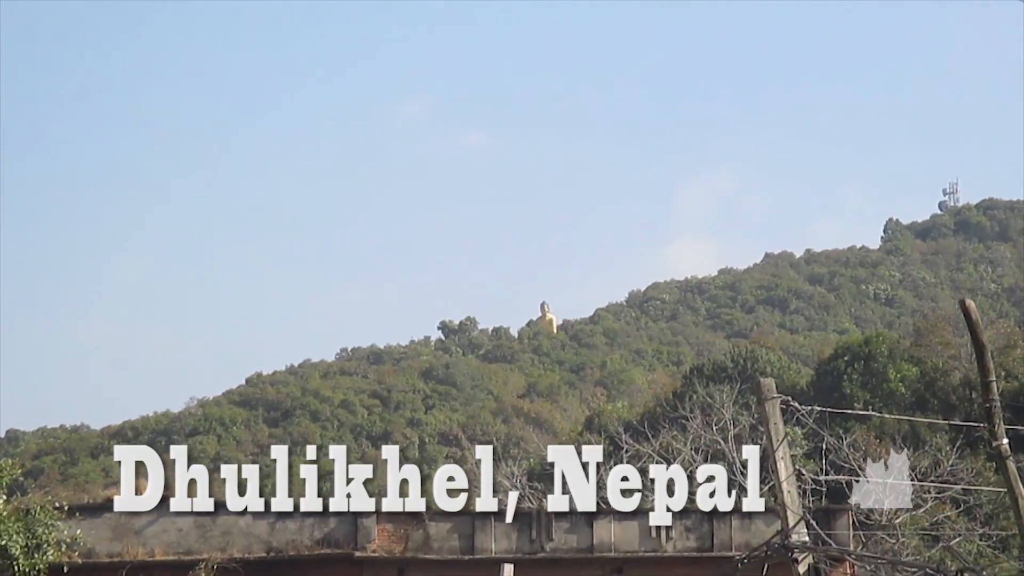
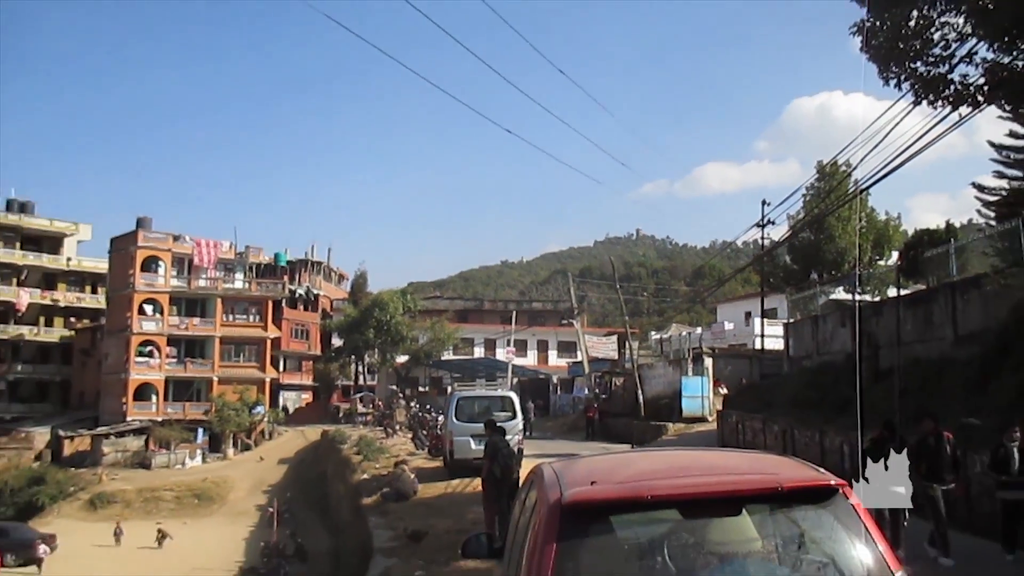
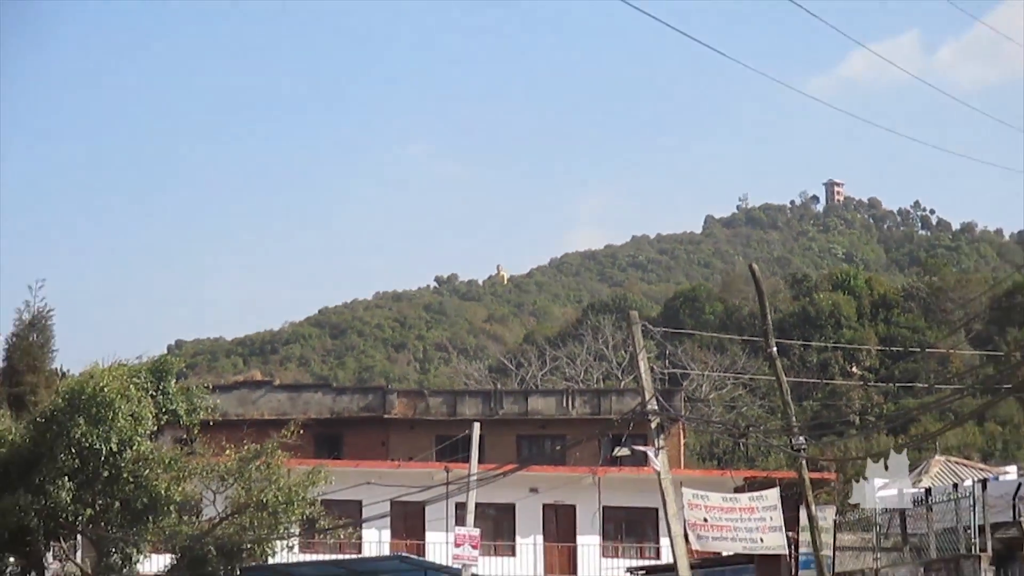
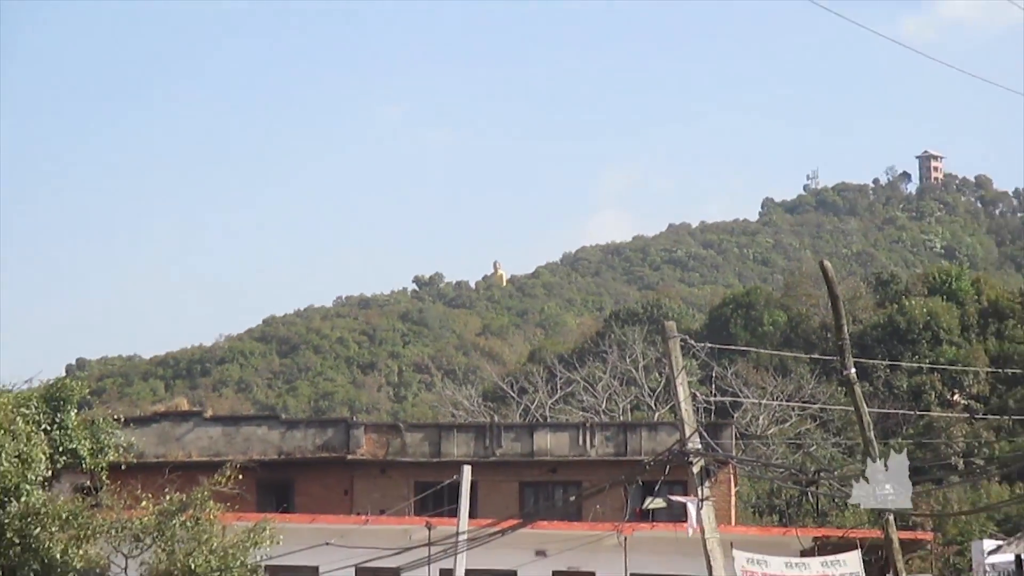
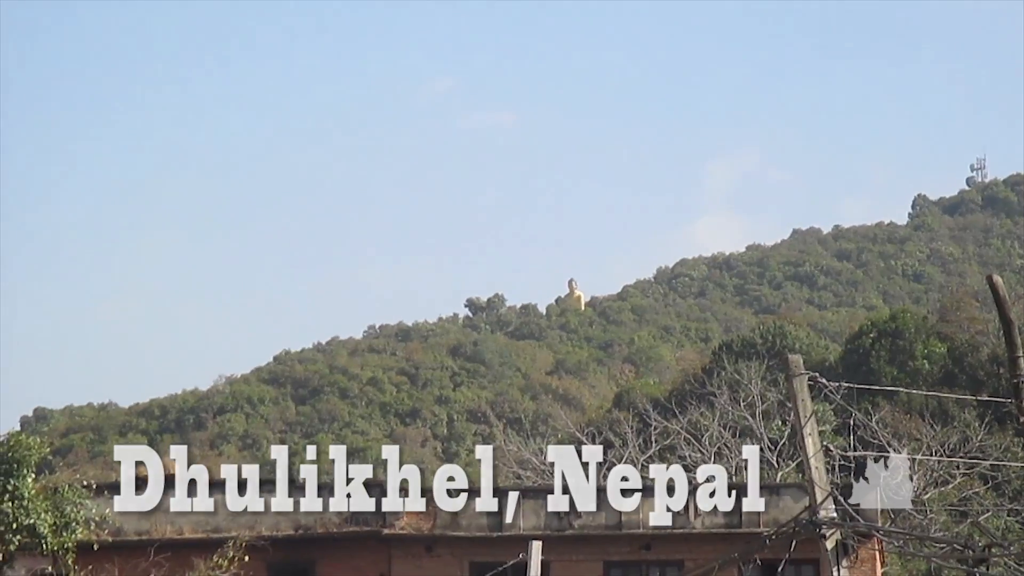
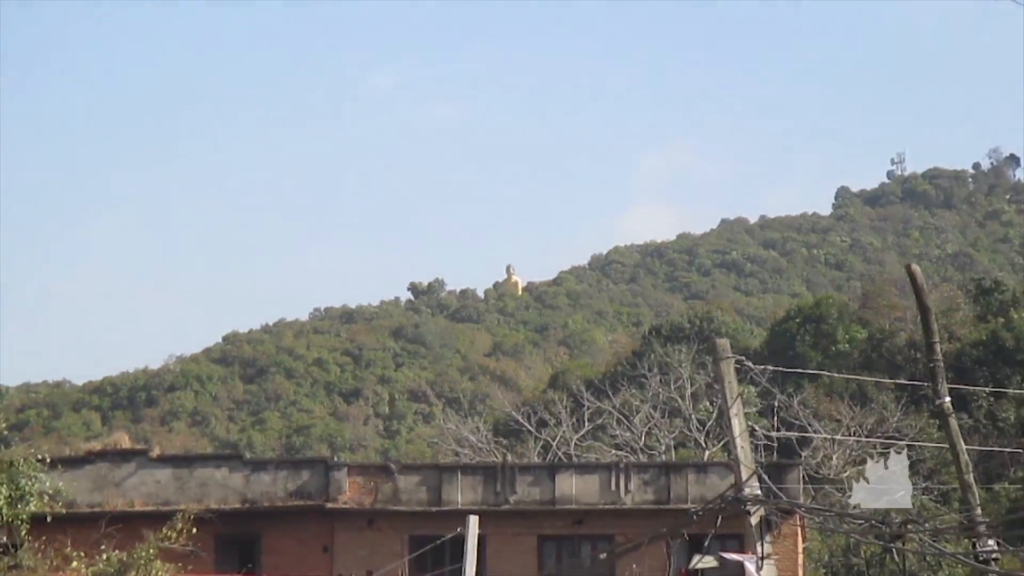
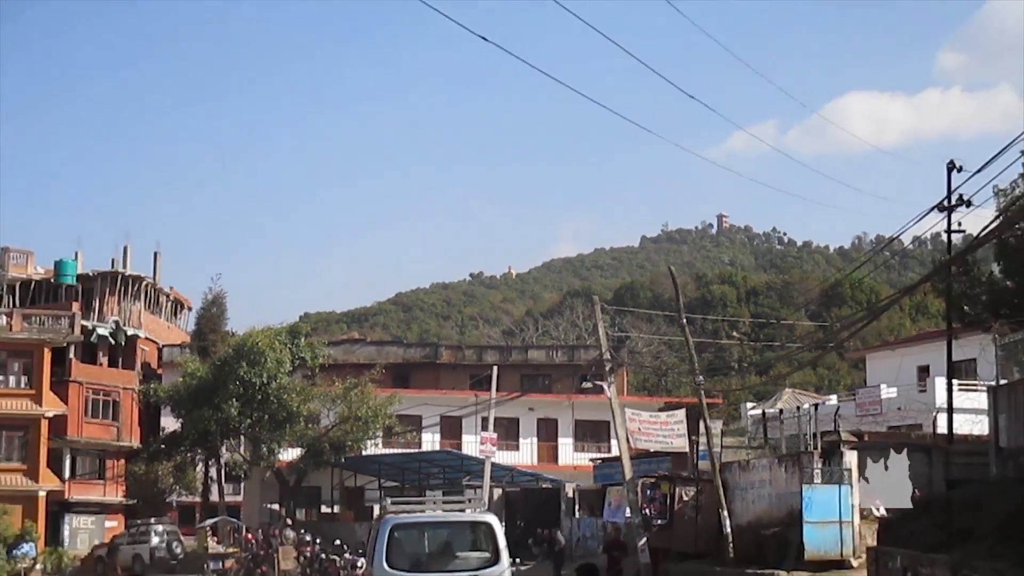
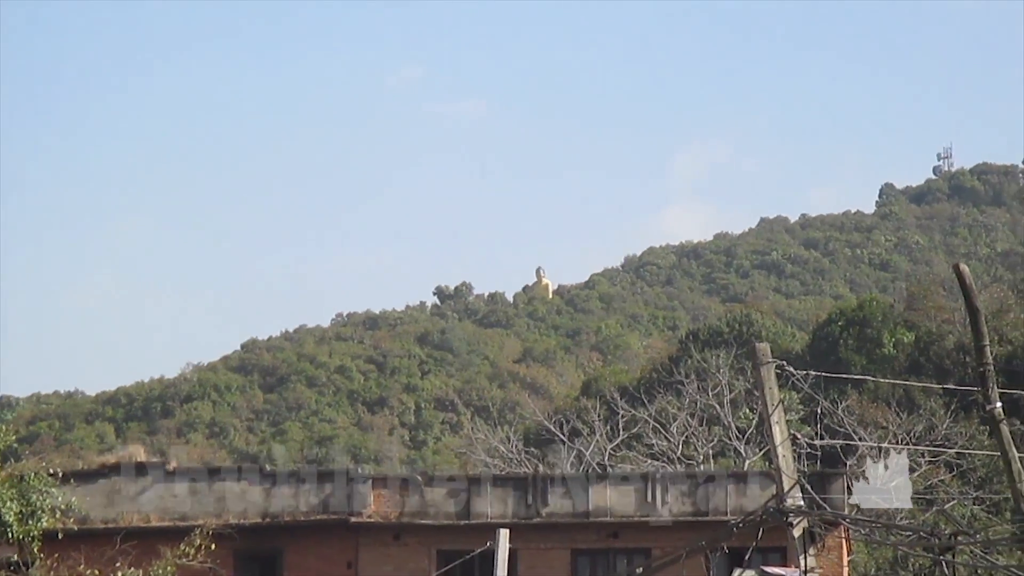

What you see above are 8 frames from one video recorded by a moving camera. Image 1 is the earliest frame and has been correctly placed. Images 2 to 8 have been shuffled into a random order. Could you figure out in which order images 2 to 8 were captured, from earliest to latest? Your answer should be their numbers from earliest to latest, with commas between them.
5, 8, 6, 4, 3, 7, 2
